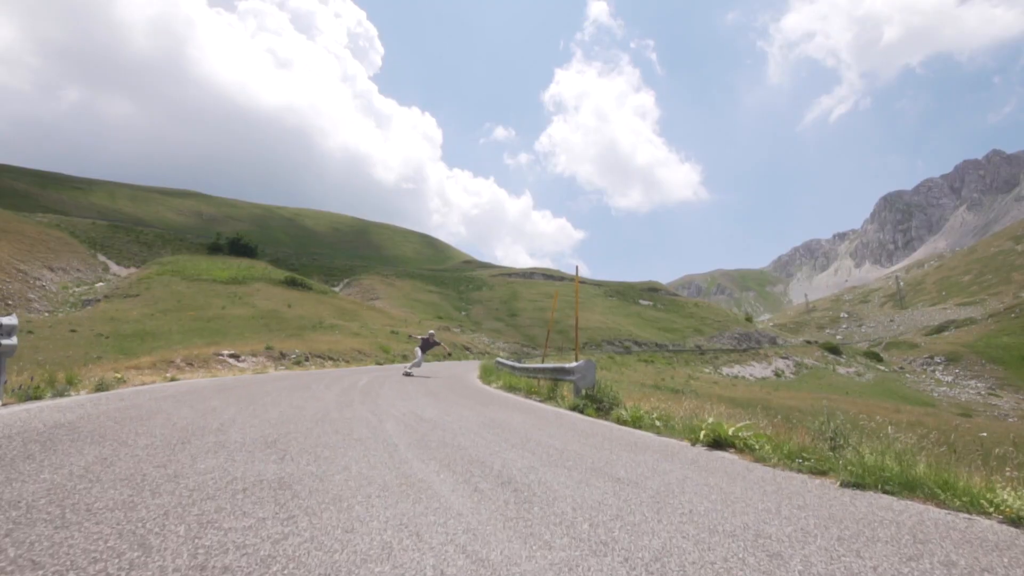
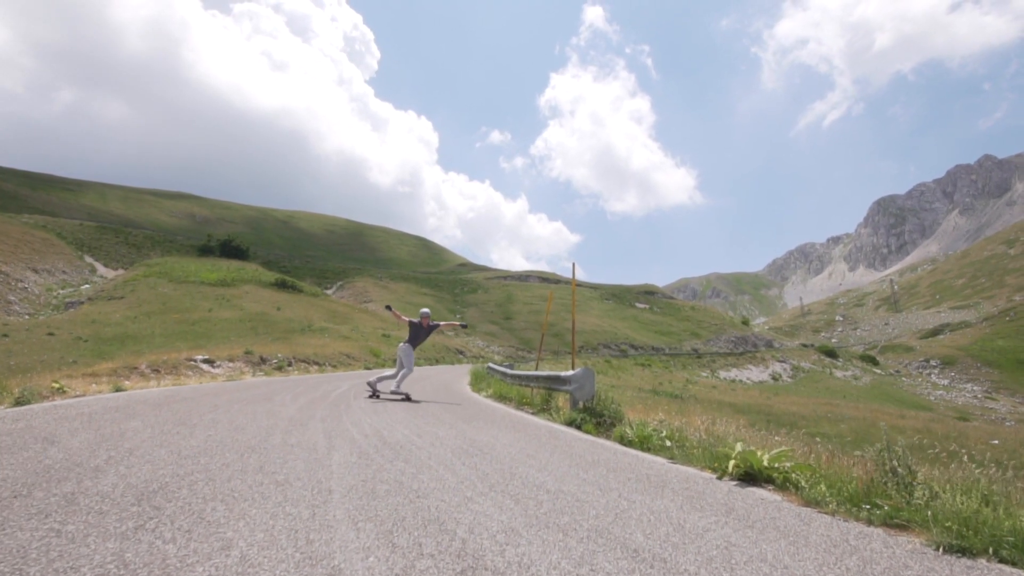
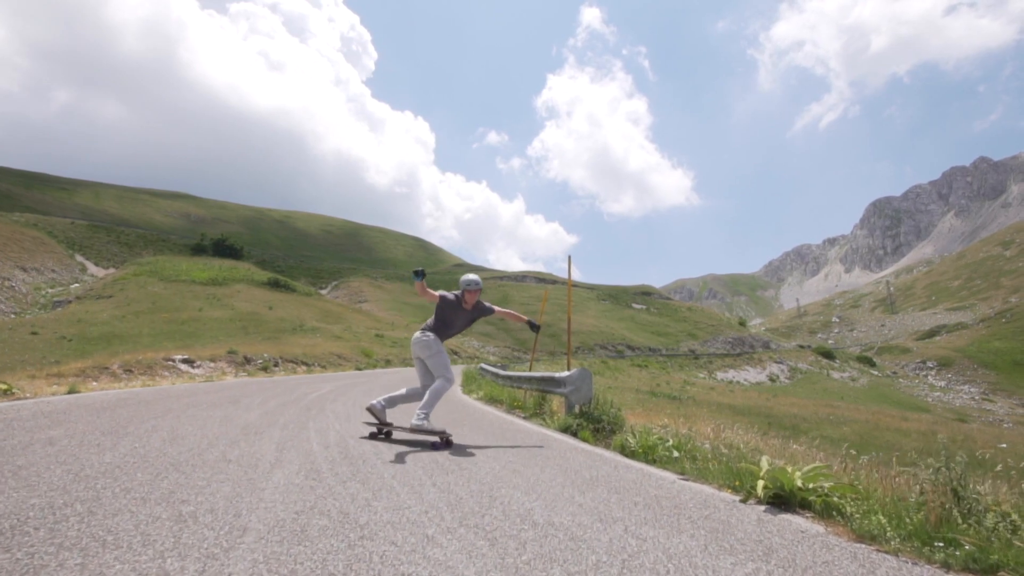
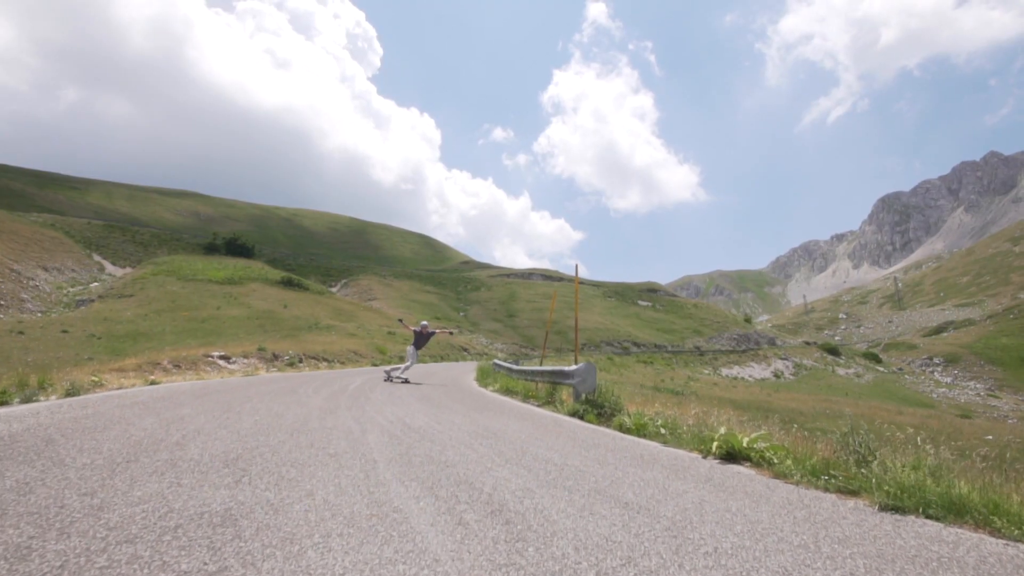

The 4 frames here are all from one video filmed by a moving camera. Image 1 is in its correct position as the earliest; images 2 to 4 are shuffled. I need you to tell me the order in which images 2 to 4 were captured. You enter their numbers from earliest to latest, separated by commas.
4, 2, 3
